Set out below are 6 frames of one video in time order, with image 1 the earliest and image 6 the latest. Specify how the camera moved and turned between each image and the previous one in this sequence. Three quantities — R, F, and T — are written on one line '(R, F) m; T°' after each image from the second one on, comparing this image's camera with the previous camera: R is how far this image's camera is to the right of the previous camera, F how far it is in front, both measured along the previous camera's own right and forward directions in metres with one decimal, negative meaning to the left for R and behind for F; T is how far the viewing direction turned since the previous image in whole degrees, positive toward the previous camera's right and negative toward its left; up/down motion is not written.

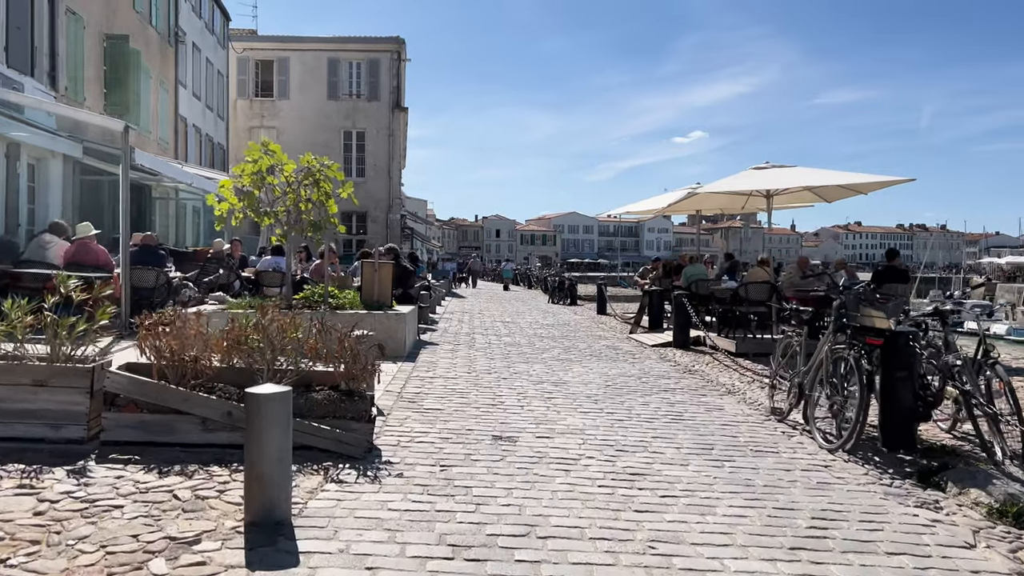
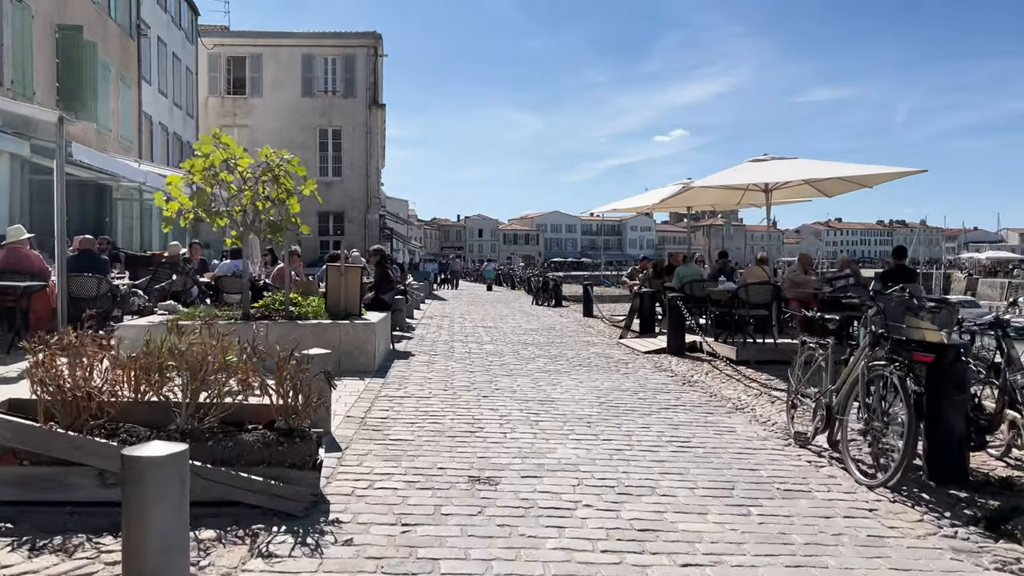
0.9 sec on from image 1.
(0.0, +1.1) m; +1°
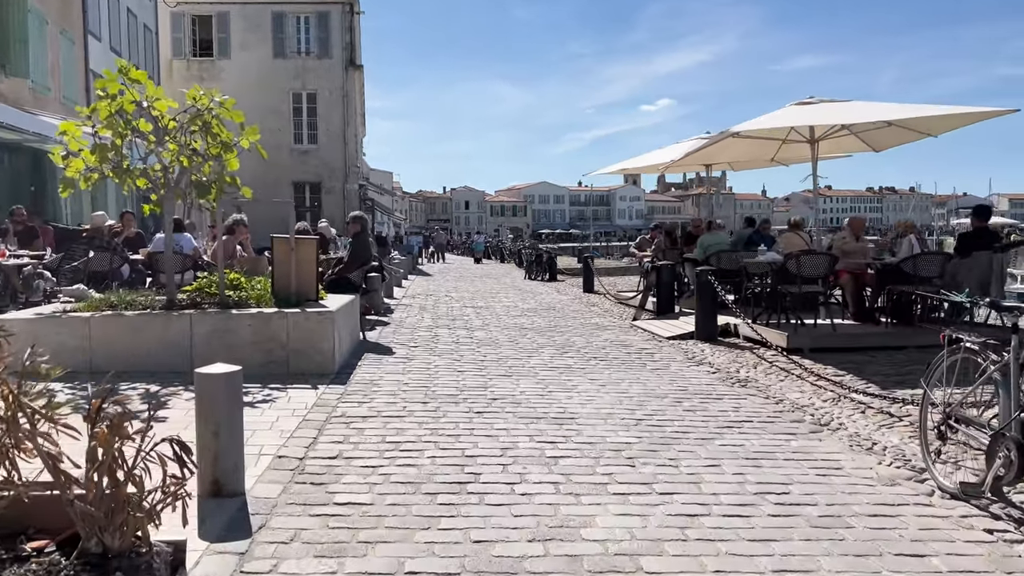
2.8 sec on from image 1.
(-0.1, +2.3) m; +1°
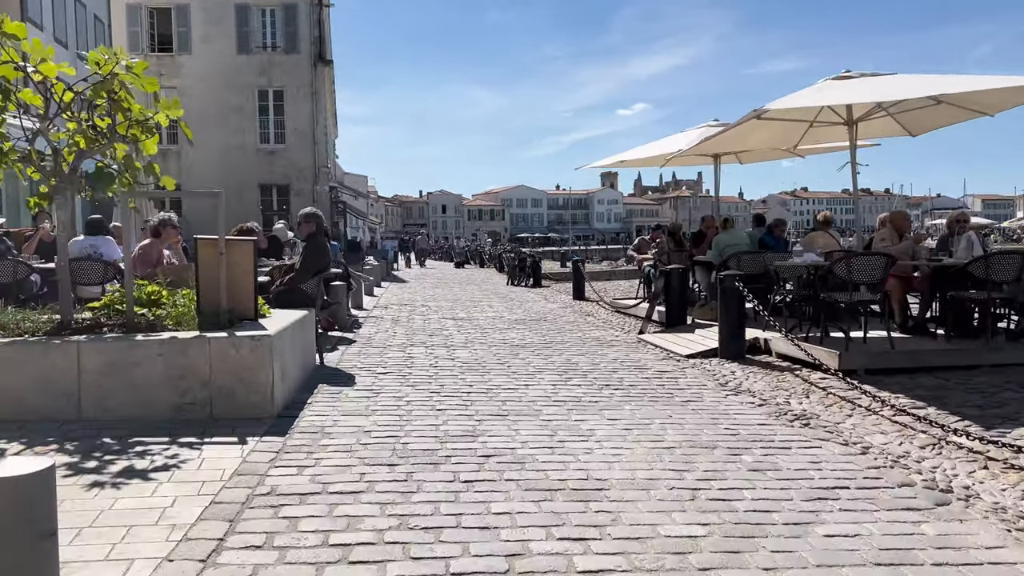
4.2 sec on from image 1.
(-0.1, +1.8) m; +2°
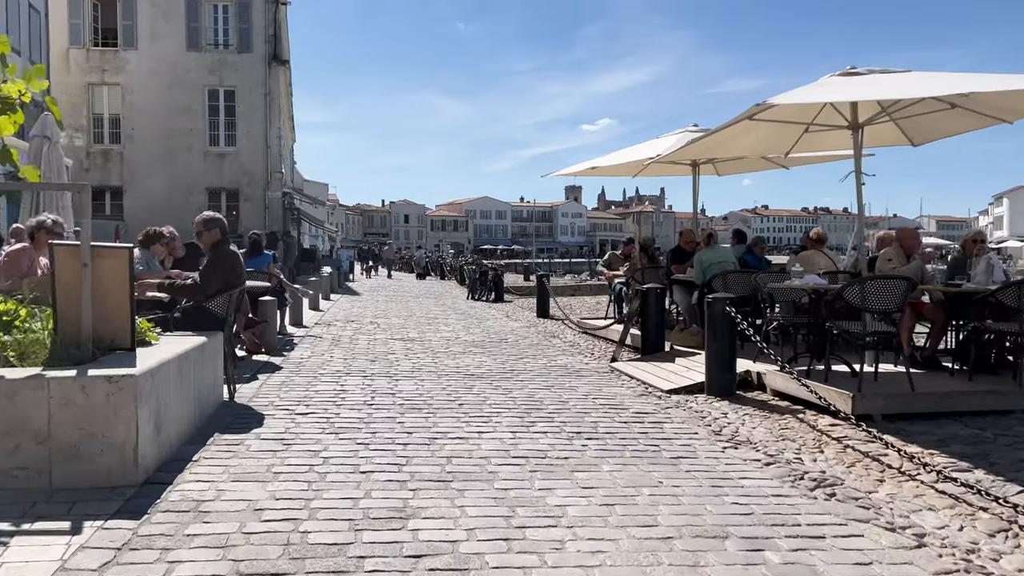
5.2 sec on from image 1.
(+0.1, +1.3) m; +3°
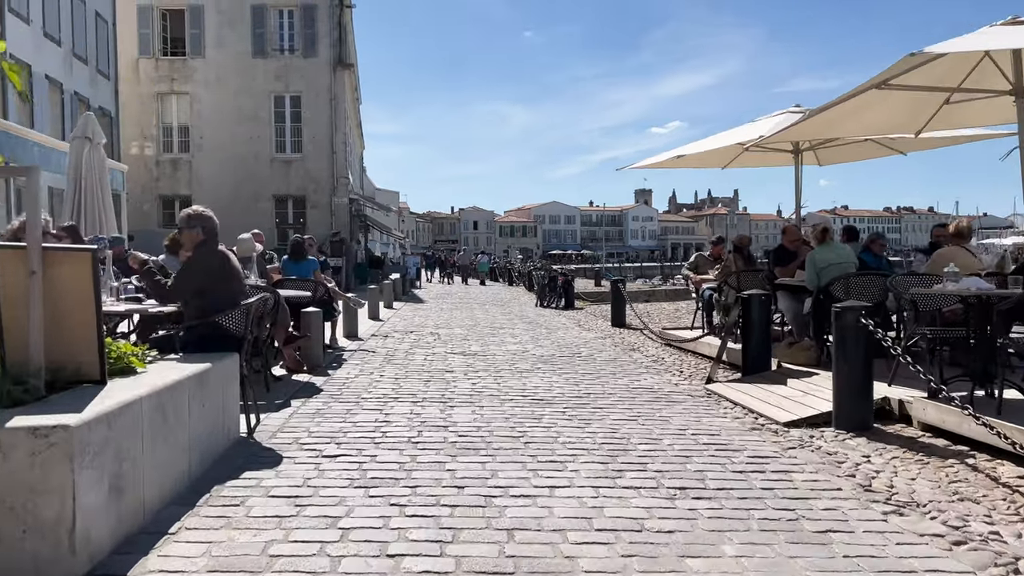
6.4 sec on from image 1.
(-0.1, +1.4) m; -5°
